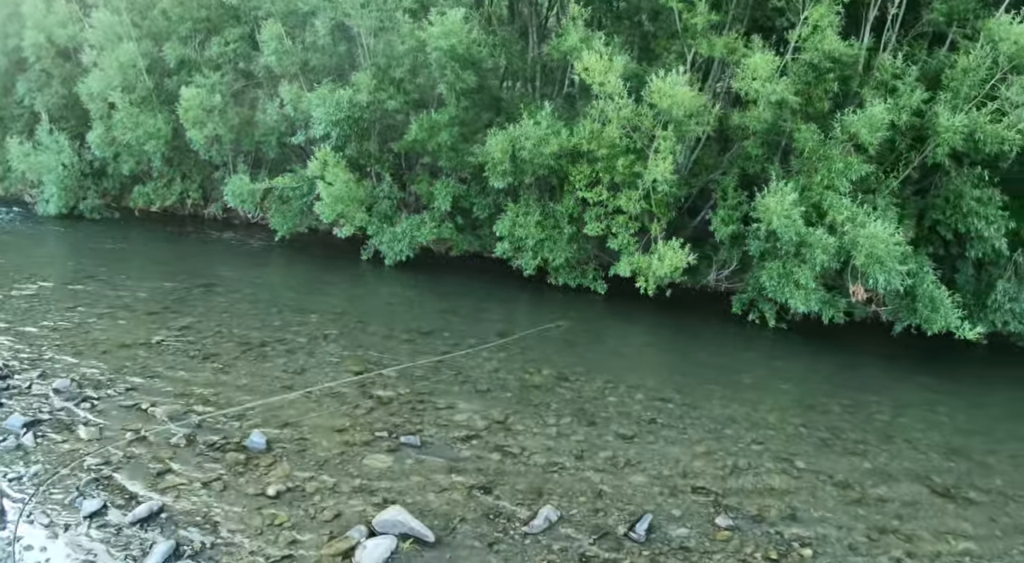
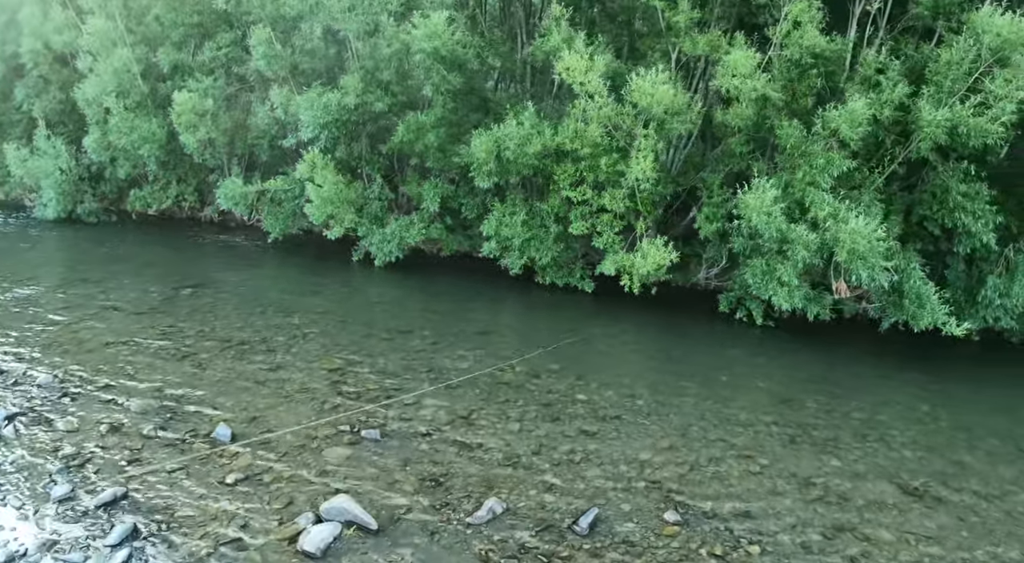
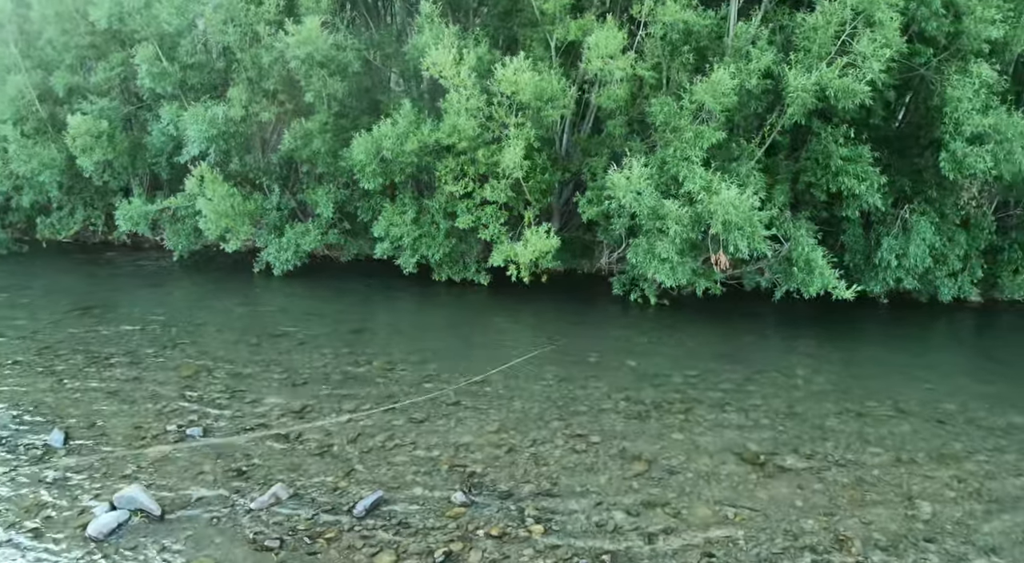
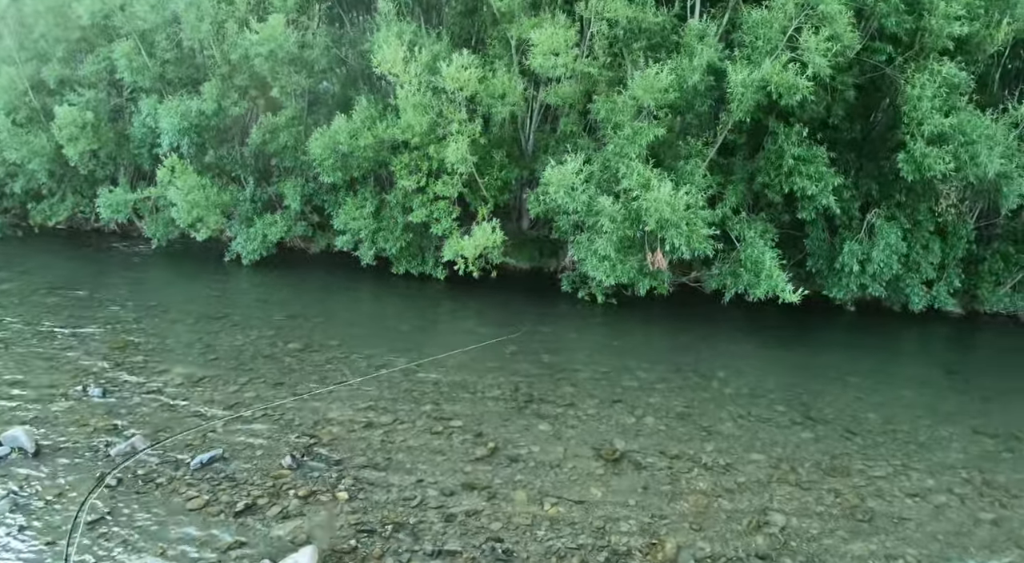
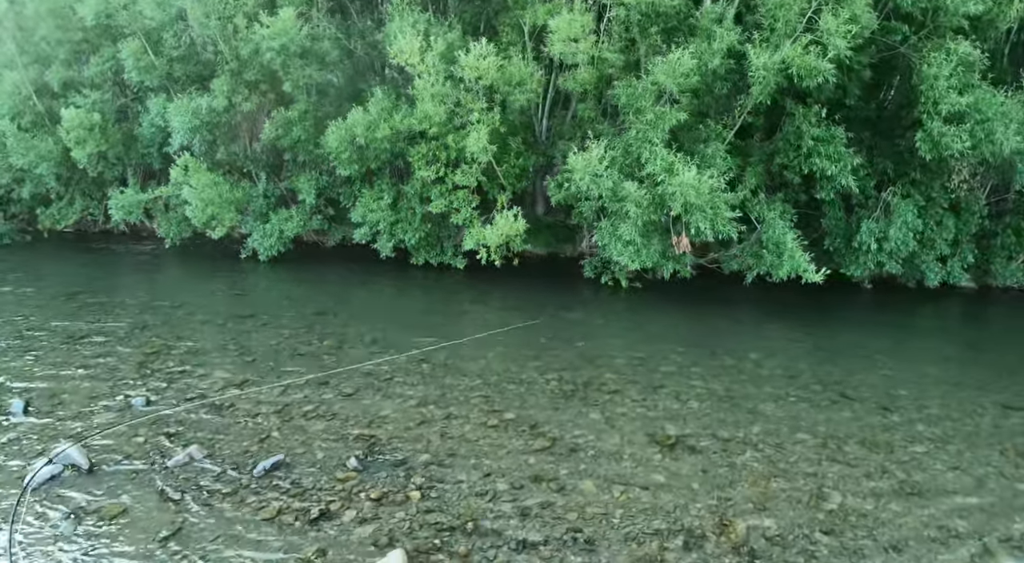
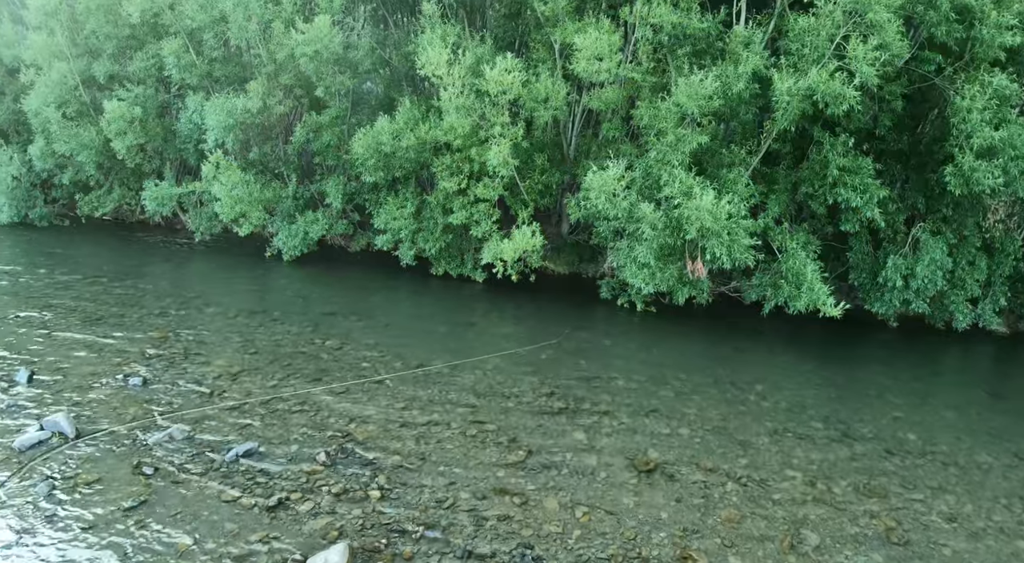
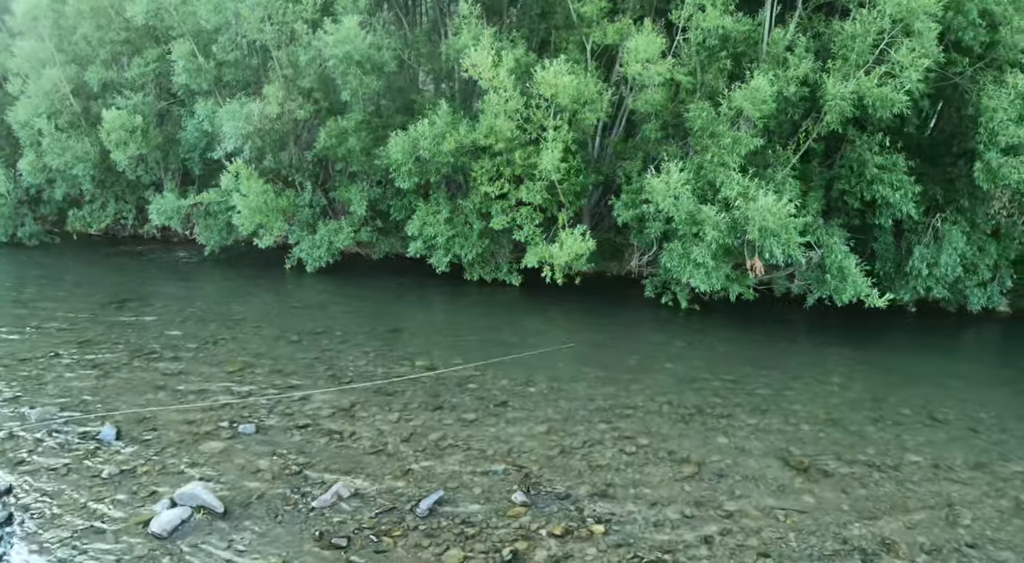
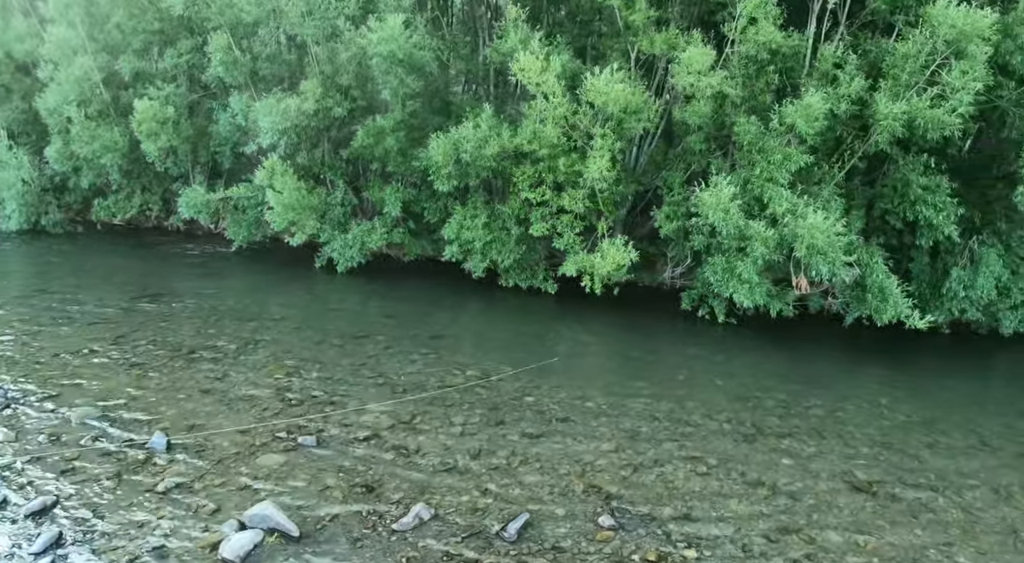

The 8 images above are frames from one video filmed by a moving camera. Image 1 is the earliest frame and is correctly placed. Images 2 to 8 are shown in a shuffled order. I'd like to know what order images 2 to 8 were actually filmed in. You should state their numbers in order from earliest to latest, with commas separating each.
2, 8, 7, 3, 5, 4, 6
